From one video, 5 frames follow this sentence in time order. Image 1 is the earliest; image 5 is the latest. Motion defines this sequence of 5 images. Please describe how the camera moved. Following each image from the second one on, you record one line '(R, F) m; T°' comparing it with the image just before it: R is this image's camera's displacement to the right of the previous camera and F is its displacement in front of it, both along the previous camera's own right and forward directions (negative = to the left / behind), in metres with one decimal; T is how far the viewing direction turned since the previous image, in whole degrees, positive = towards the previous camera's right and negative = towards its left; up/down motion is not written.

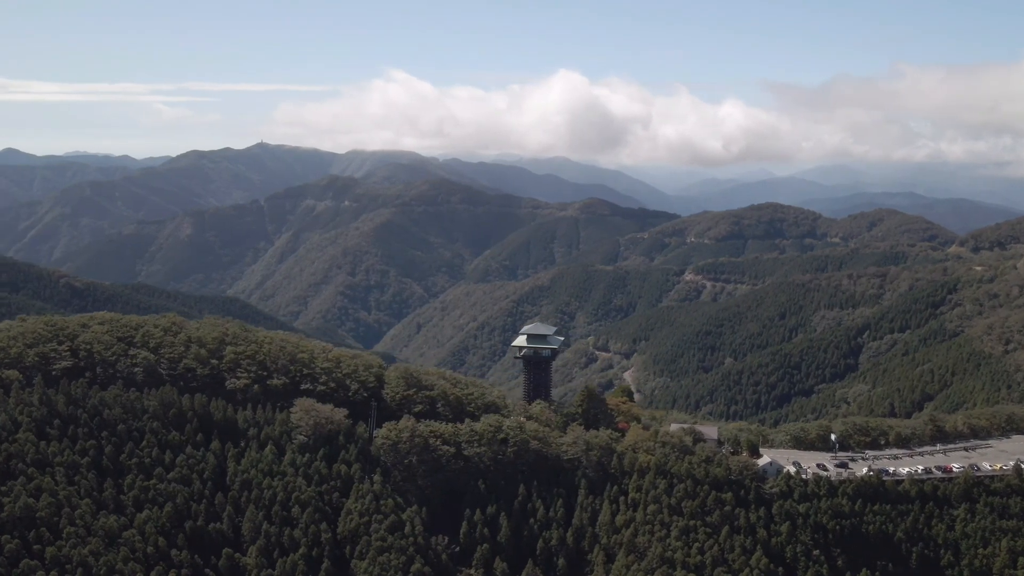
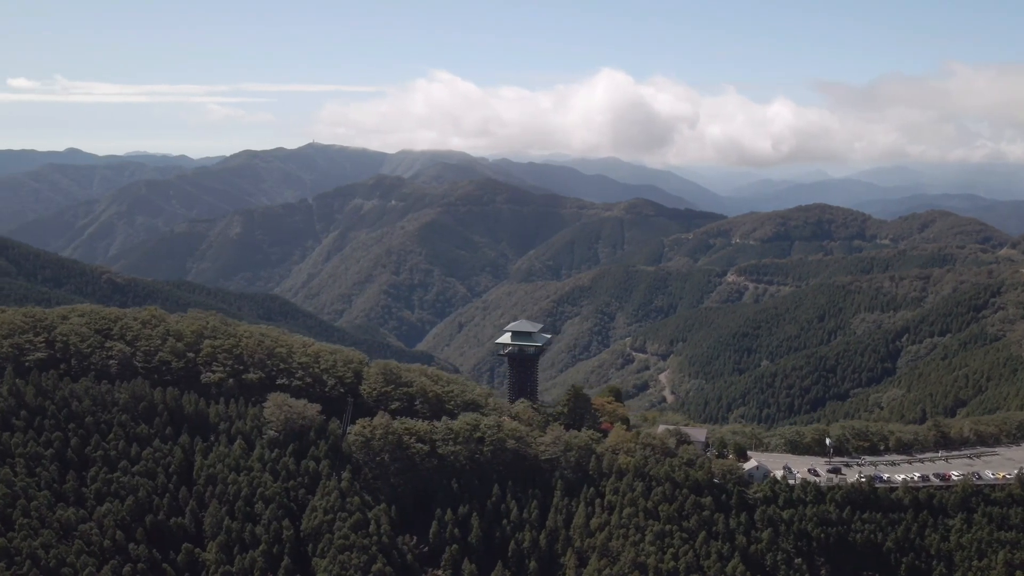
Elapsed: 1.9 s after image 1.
(+4.1, +1.5) m; -2°
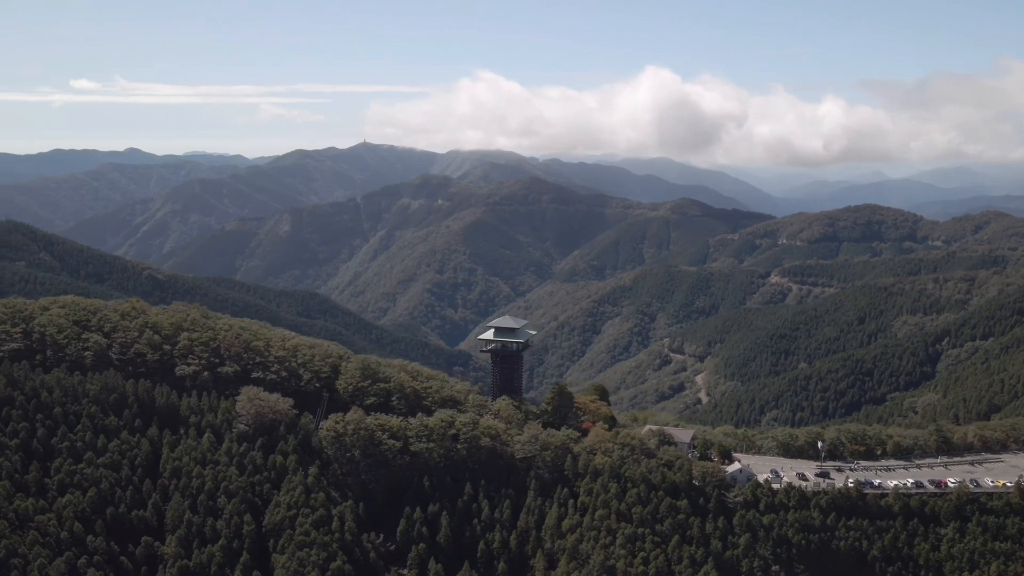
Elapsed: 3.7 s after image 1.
(+4.1, +1.4) m; -2°
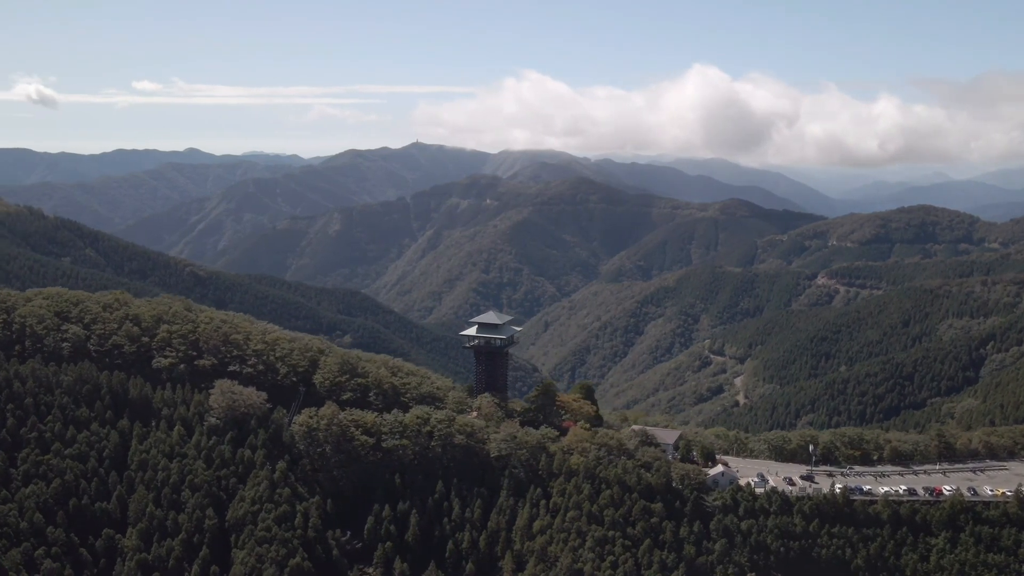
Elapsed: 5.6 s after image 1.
(+4.2, +1.4) m; -3°
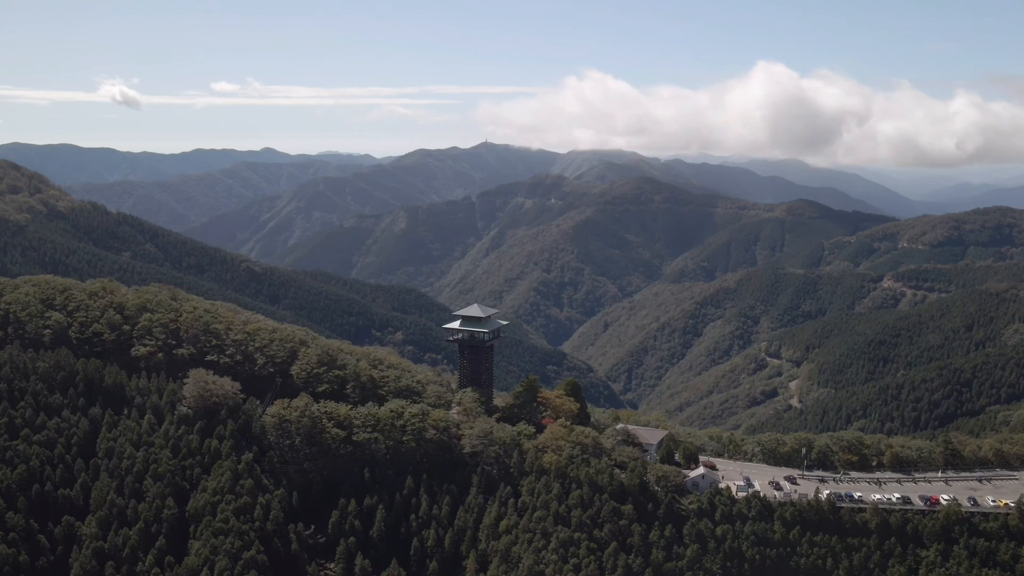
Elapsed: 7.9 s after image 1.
(+5.0, +1.8) m; -4°
